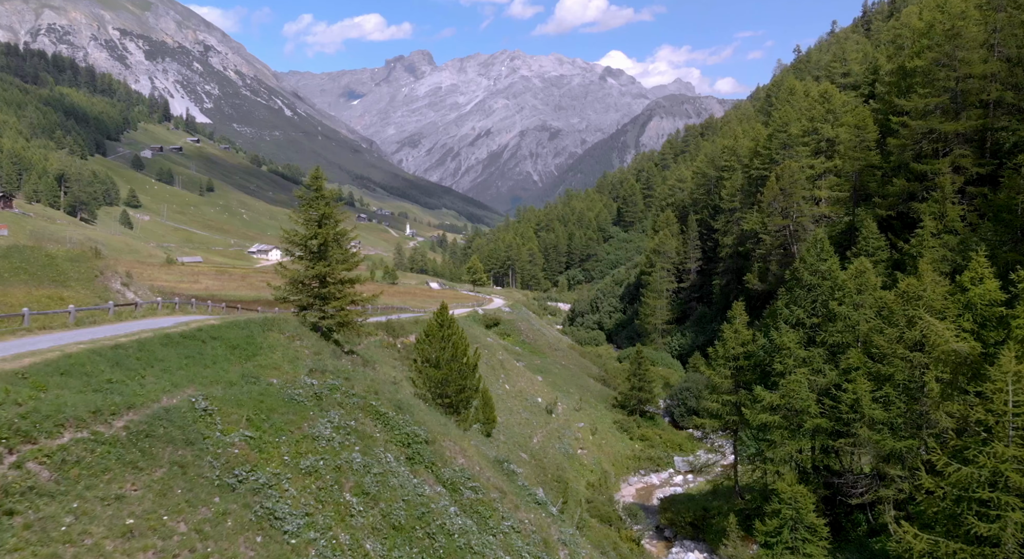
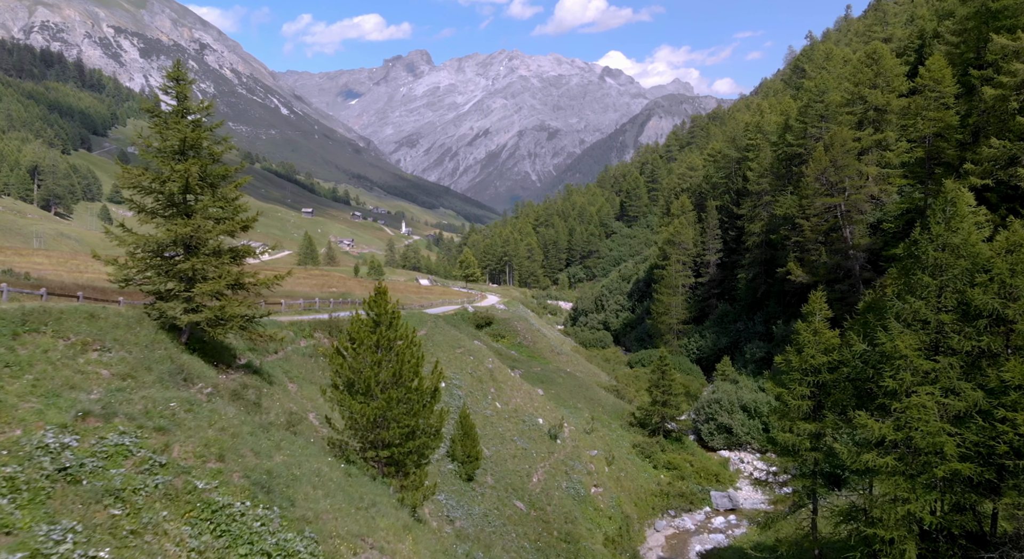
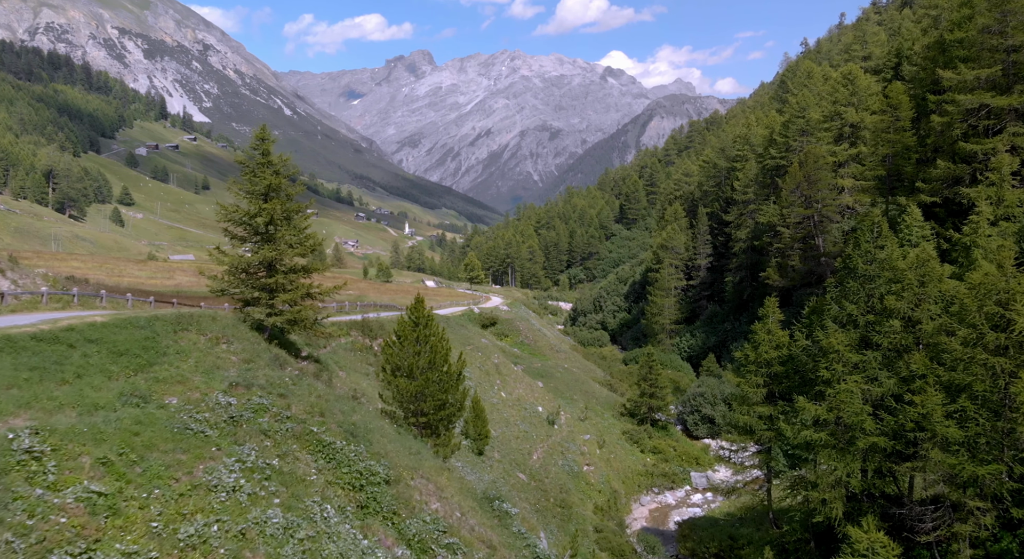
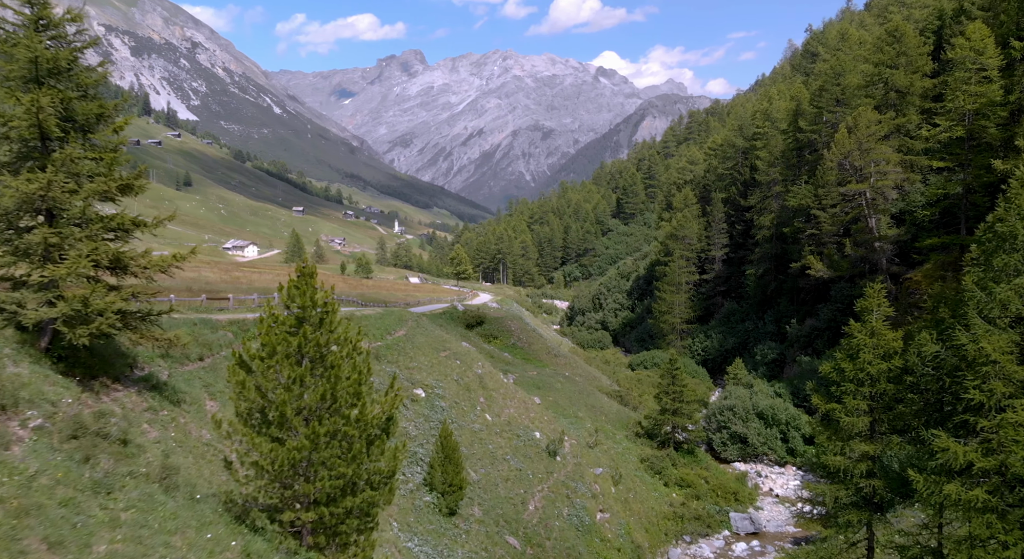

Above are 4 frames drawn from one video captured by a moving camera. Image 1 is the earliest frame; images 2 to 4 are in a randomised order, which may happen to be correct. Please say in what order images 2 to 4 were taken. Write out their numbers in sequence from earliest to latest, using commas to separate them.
3, 2, 4
